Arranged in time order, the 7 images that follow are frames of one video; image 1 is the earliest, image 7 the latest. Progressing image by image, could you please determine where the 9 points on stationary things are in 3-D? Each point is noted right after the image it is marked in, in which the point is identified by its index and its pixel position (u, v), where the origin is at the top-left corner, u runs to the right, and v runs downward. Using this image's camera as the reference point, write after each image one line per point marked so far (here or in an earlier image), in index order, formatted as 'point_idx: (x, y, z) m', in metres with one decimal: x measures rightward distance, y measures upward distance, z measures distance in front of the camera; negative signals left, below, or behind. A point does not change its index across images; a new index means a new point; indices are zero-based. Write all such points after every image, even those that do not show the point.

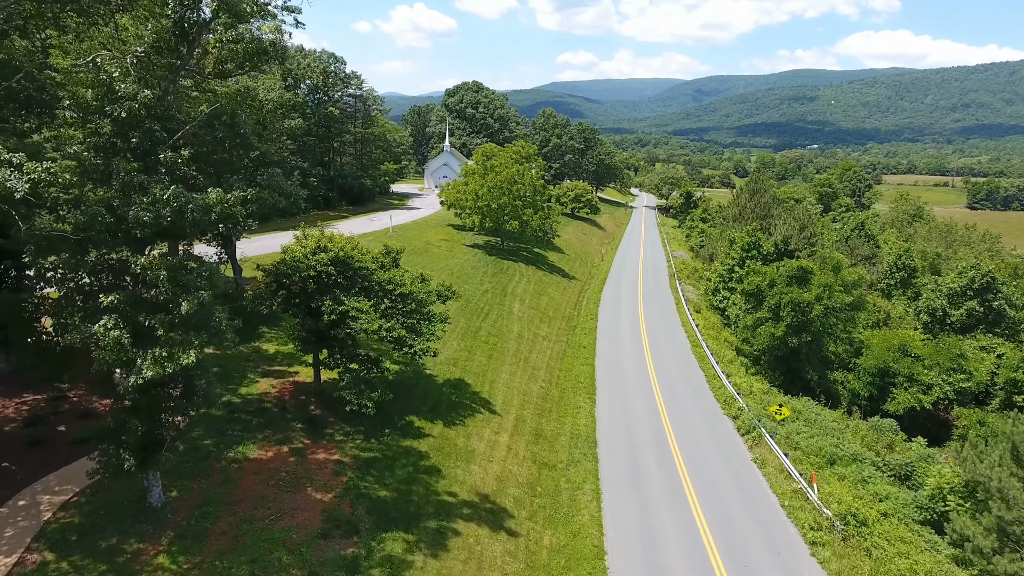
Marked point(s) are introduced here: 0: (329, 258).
0: (-6.7, +1.1, +18.6) m
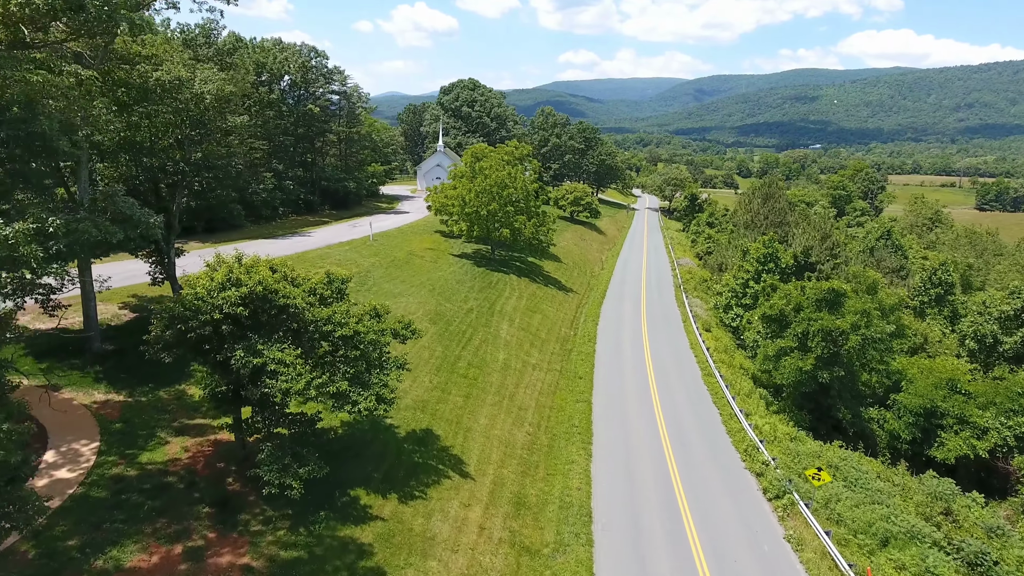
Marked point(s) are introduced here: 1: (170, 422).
0: (-7.6, -0.2, +14.3) m
1: (-12.3, -4.8, +18.3) m
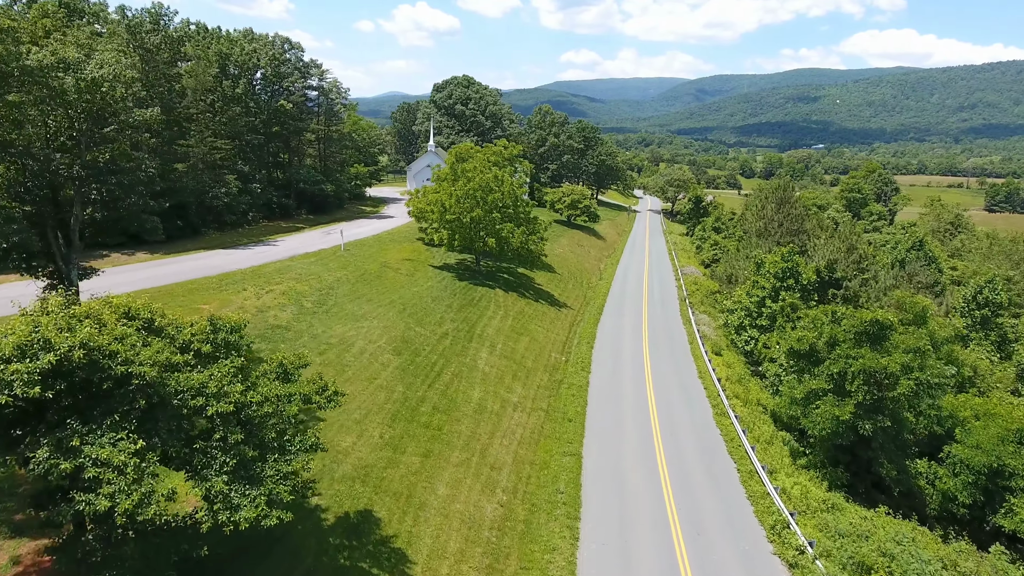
0: (-8.8, -1.4, +9.7) m
1: (-13.5, -6.1, +13.7) m
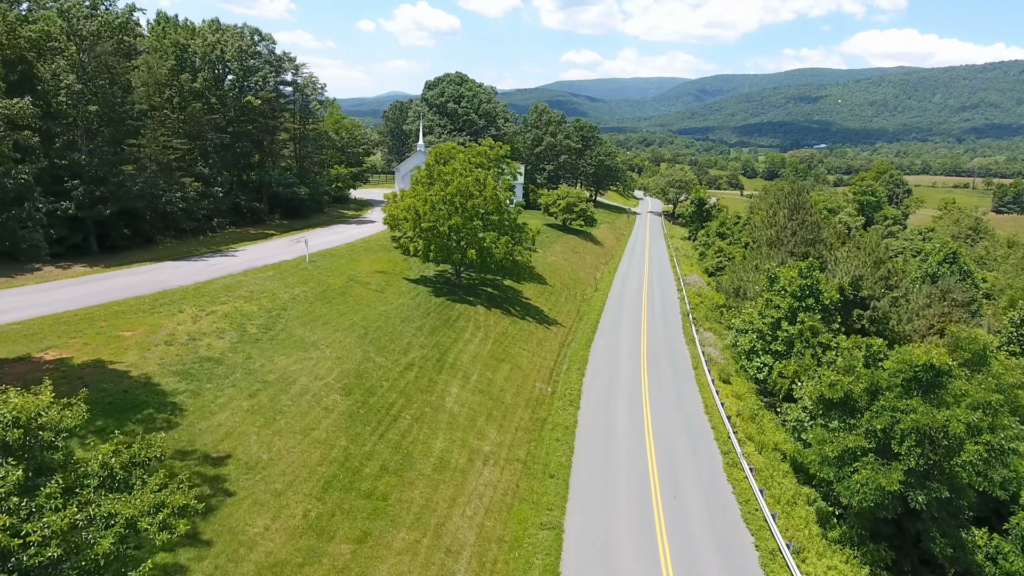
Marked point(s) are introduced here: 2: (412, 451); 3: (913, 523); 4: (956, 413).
0: (-10.1, -2.6, +5.5) m
1: (-14.7, -7.2, +9.5) m
2: (-3.9, -6.4, +20.0) m
3: (+14.5, -8.4, +18.5) m
4: (+14.5, -4.0, +16.6) m
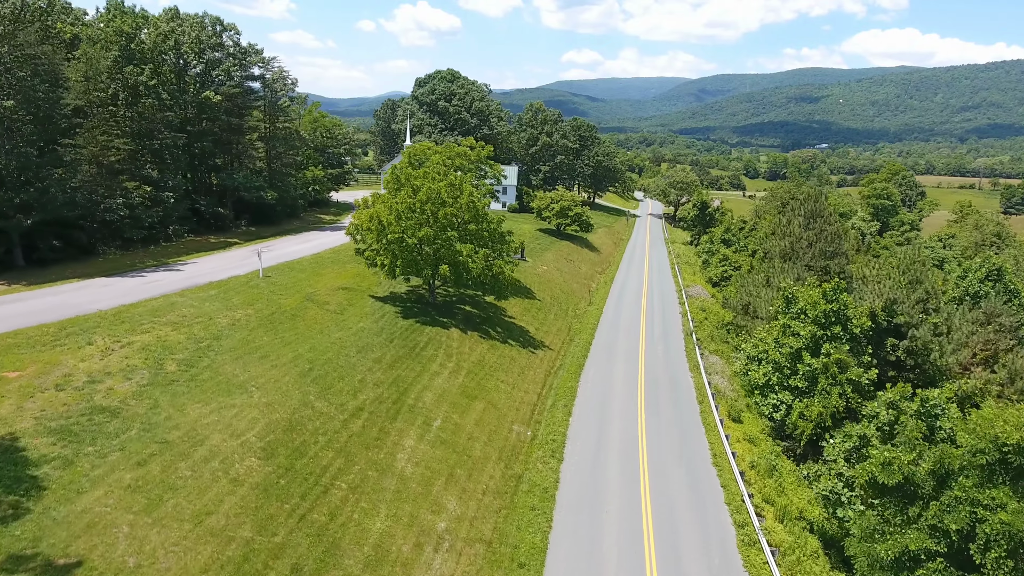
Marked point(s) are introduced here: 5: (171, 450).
0: (-11.4, -3.9, +1.1) m
1: (-16.1, -8.5, +5.1) m
2: (-5.2, -7.6, +15.6) m
3: (+13.1, -9.7, +14.1) m
4: (+13.1, -5.2, +12.1) m
5: (-11.5, -5.4, +17.2) m
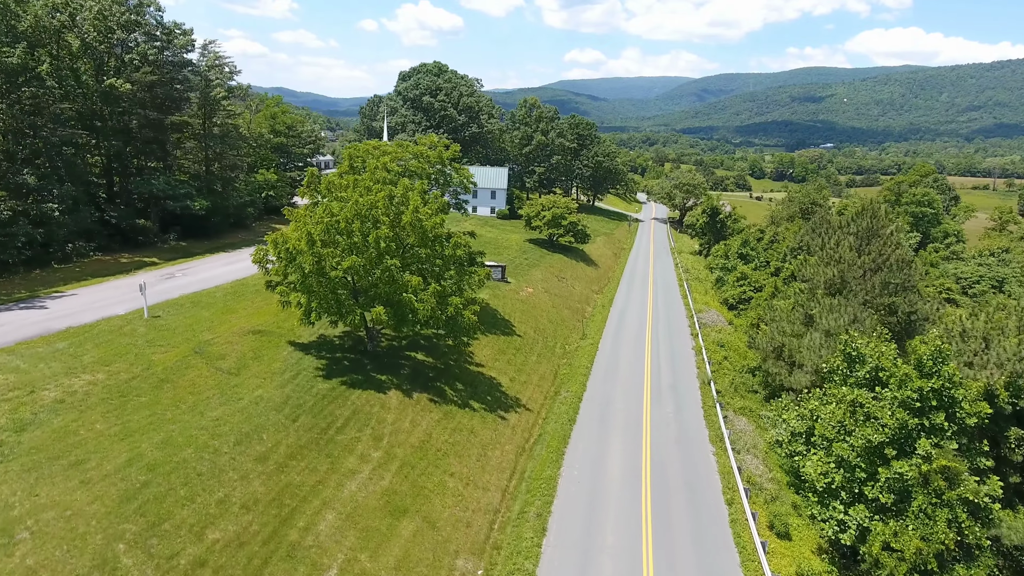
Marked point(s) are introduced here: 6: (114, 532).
0: (-13.4, -6.1, -6.9) m
1: (-18.0, -10.7, -2.9) m
2: (-7.1, -9.8, +7.6) m
3: (+11.2, -11.9, +6.0) m
4: (+11.2, -7.5, +4.0) m
5: (-13.4, -7.6, +9.2) m
6: (-10.8, -6.6, +14.0) m
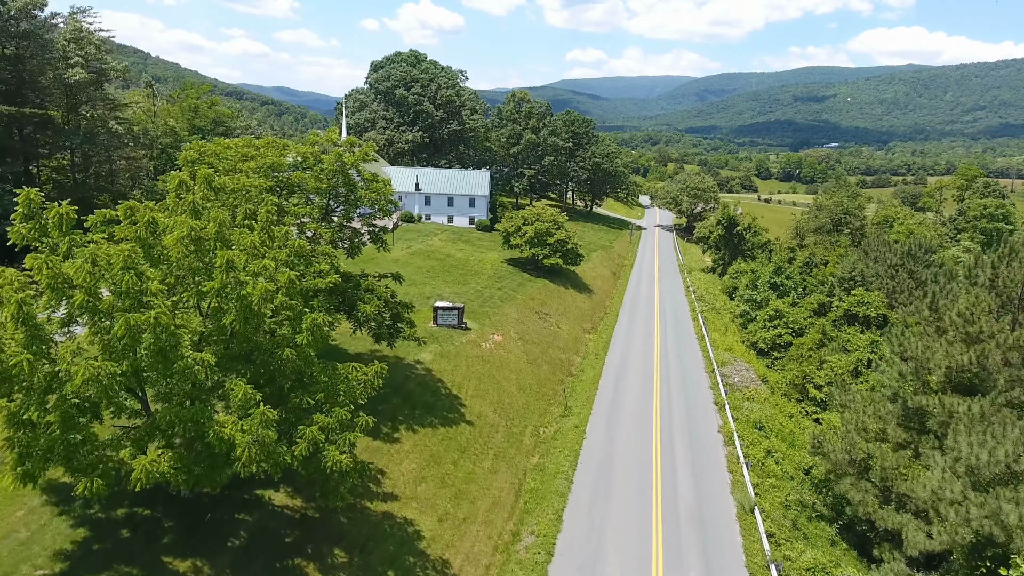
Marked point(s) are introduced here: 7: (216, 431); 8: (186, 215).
0: (-16.0, -9.1, -17.5) m
1: (-20.6, -13.7, -13.5) m
2: (-9.7, -12.9, -3.1) m
3: (+8.7, -15.0, -4.7) m
4: (+8.7, -10.5, -6.7) m
5: (-15.9, -10.6, -1.4) m
6: (-13.3, -9.6, +3.3) m
7: (-7.2, -3.5, +13.5) m
8: (-8.6, +1.7, +13.8) m
